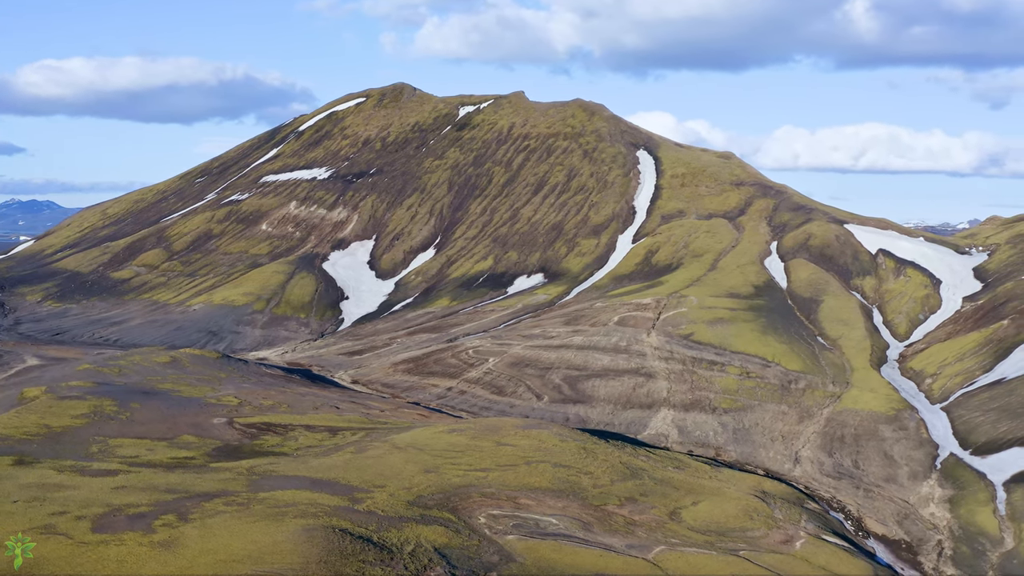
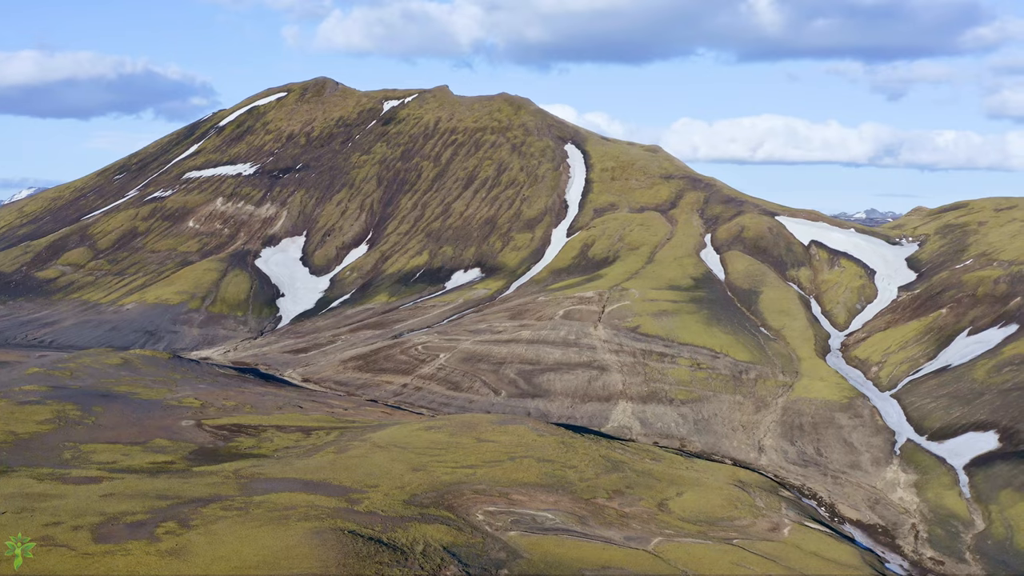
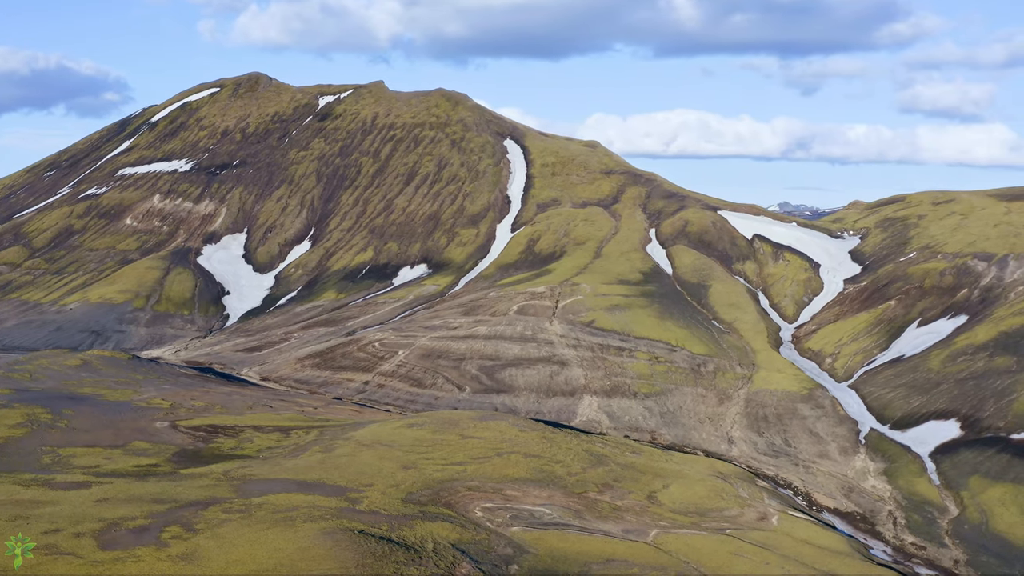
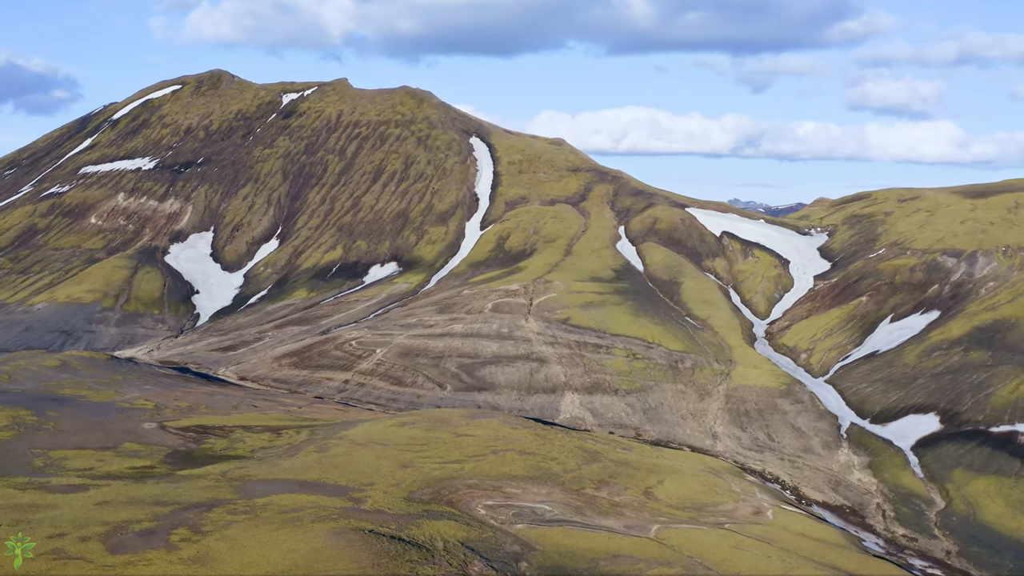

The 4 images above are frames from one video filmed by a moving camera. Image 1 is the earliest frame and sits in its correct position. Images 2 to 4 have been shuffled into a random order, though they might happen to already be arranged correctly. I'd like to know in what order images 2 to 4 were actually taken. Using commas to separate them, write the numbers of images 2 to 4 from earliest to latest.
2, 3, 4
